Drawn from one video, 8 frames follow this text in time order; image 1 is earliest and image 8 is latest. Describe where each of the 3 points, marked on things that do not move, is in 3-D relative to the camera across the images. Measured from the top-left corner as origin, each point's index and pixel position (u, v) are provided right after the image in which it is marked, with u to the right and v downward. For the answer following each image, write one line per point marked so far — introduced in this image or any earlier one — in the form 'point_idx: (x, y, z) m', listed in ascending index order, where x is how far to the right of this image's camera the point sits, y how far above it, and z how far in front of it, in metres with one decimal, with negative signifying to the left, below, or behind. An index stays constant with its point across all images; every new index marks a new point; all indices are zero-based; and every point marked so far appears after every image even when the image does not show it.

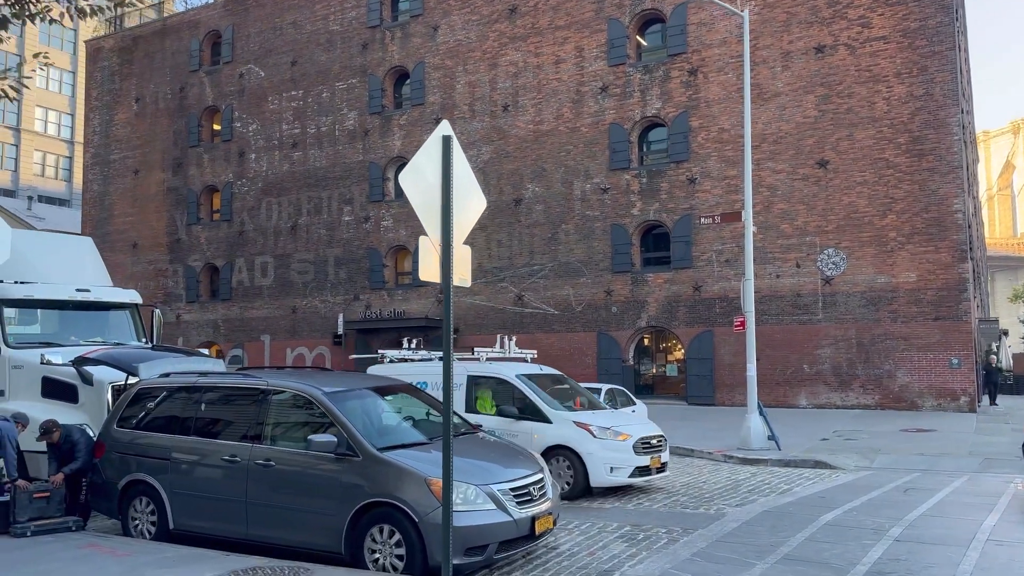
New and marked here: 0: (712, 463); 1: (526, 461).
0: (+3.8, -3.3, +15.0) m
1: (+0.1, -1.6, +7.5) m
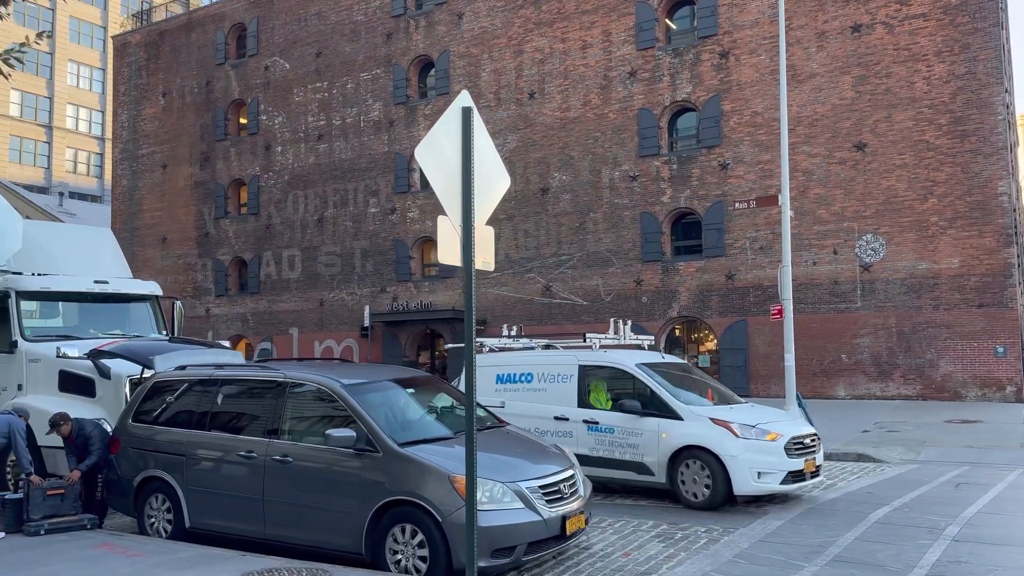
0: (+4.3, -3.1, +14.5) m
1: (+0.4, -1.5, +7.1) m
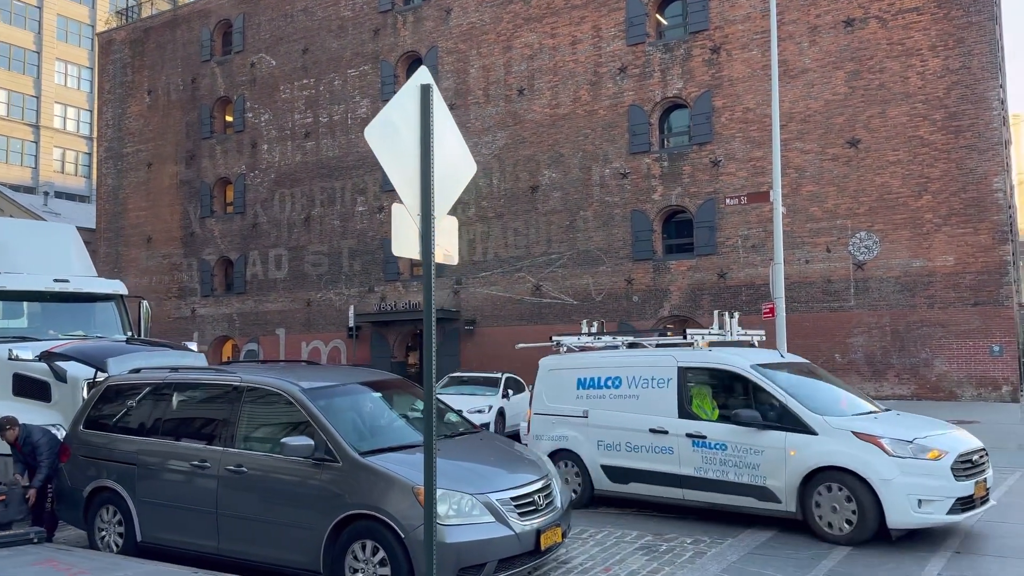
0: (+4.0, -3.0, +14.0) m
1: (+0.2, -1.5, +6.6) m
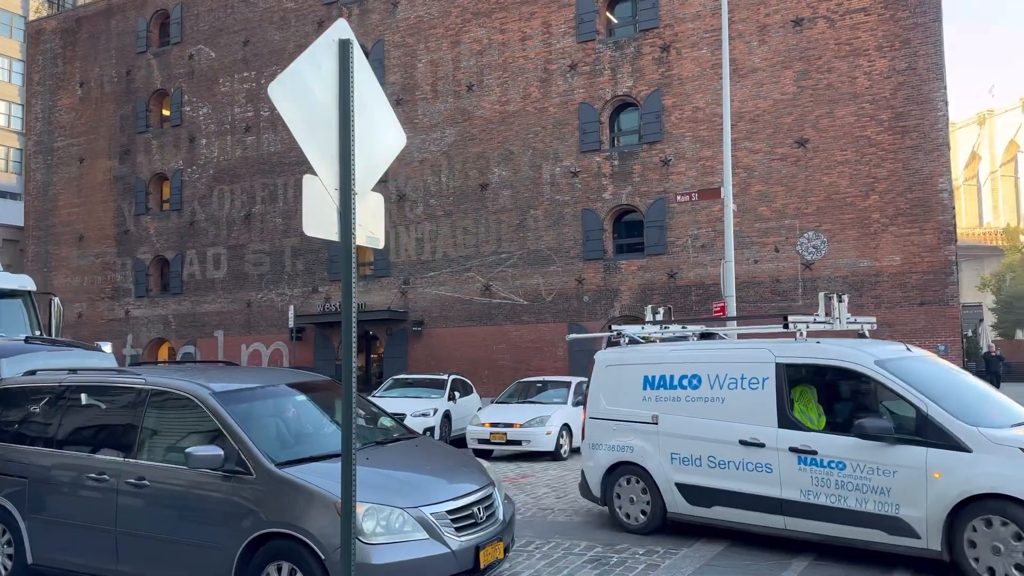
0: (+3.1, -3.0, +13.6) m
1: (-0.3, -1.4, +6.0) m
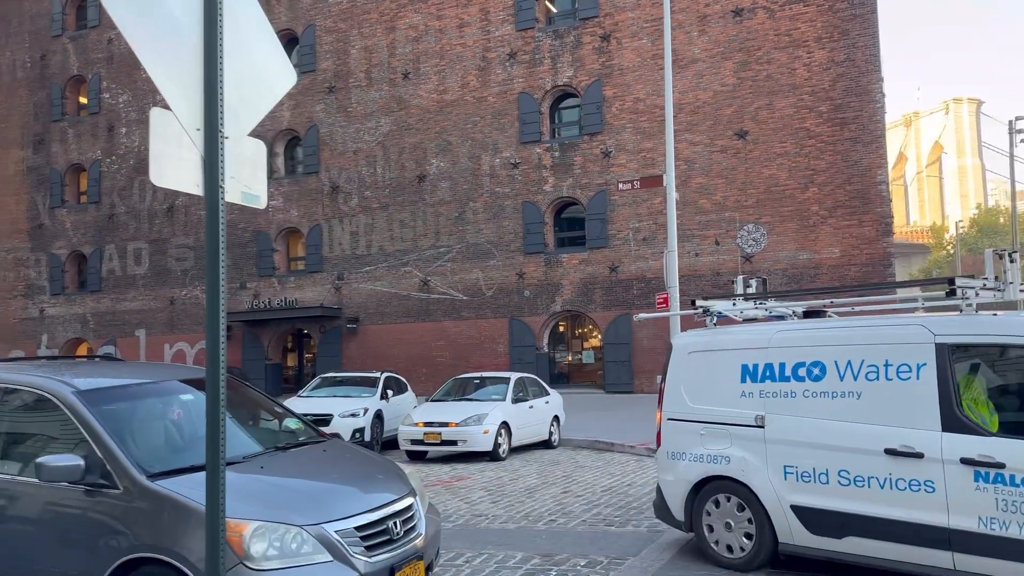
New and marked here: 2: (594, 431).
0: (+2.0, -2.8, +13.1) m
1: (-0.8, -1.3, +5.3) m
2: (+1.7, -3.0, +16.3) m
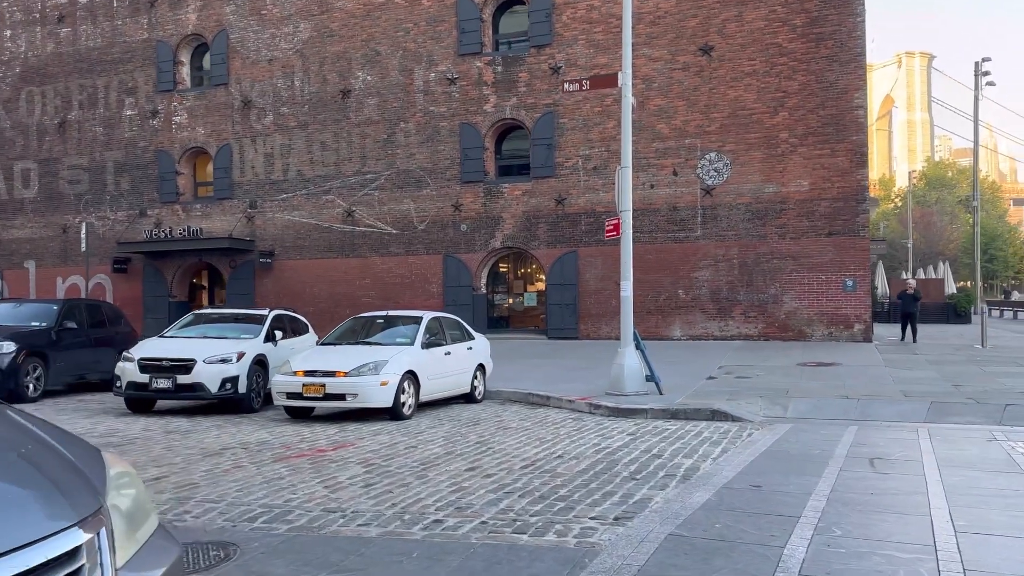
0: (+0.8, -1.8, +10.7) m
1: (-1.5, -0.7, +2.6) m
2: (+0.3, -1.6, +13.9) m
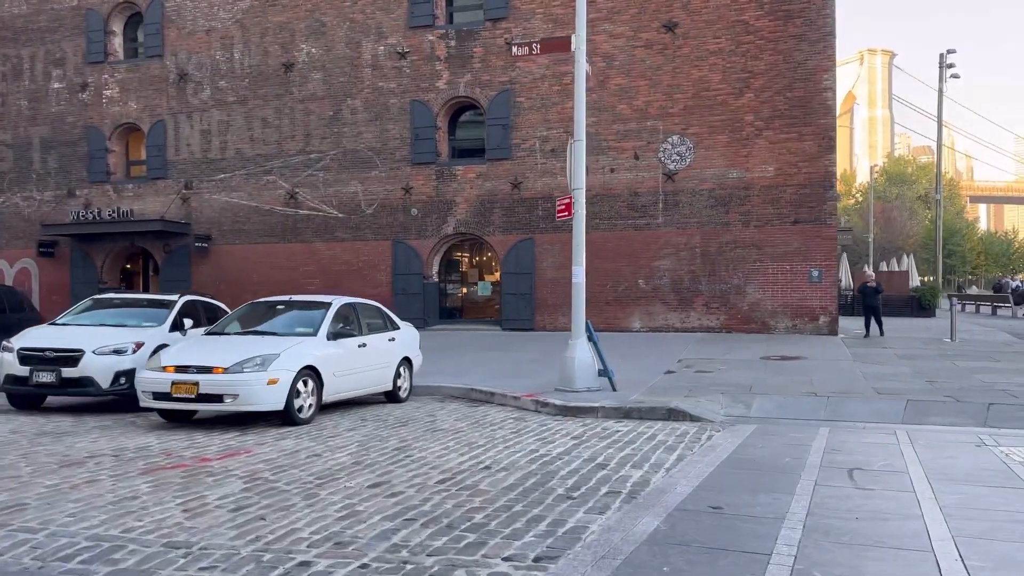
0: (0.0, -1.6, +9.5) m
1: (-1.9, -0.6, +1.4) m
2: (-0.6, -1.4, +12.7) m
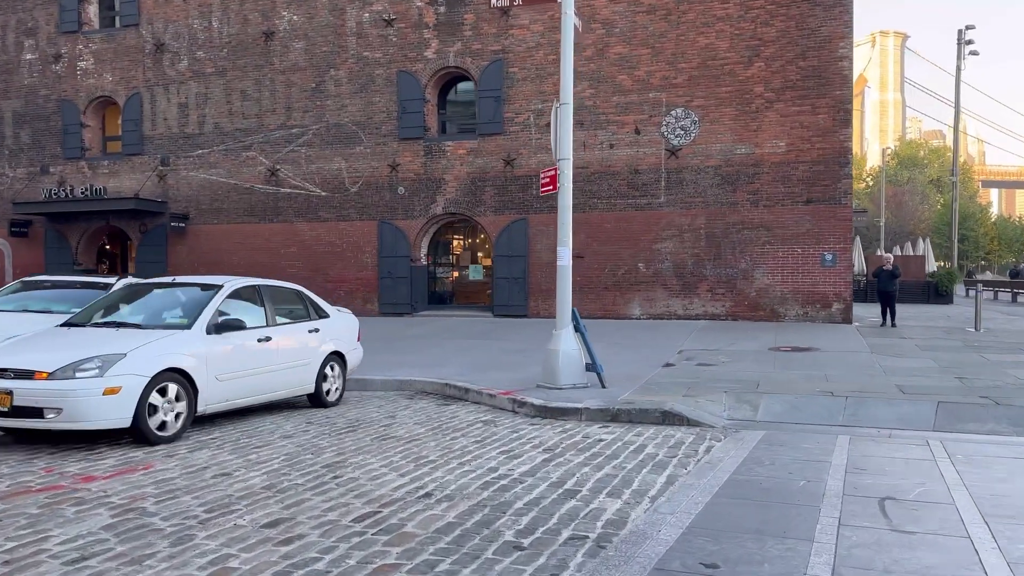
0: (-0.3, -1.4, +8.3) m
1: (-2.3, -0.5, +0.2) m
2: (-0.9, -1.2, +11.5) m
